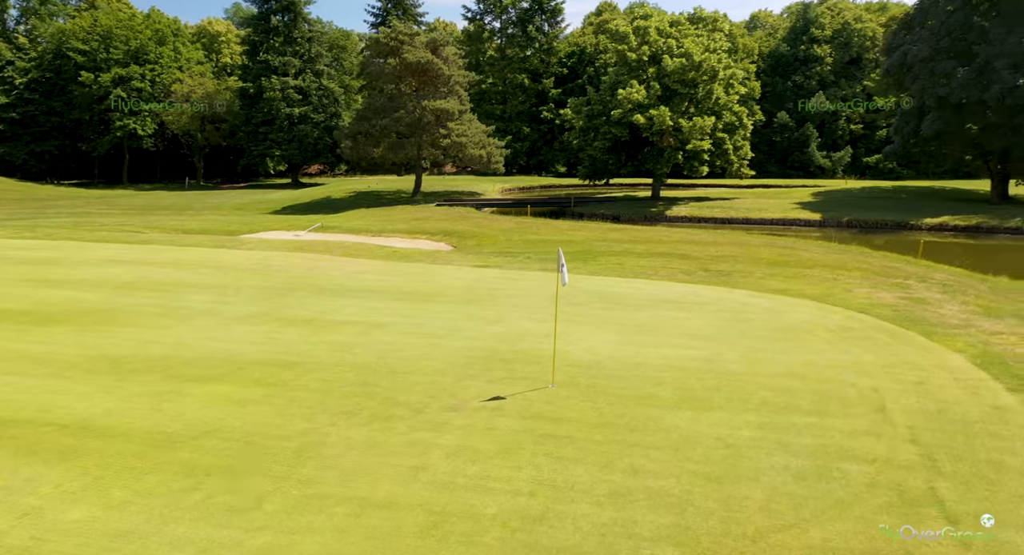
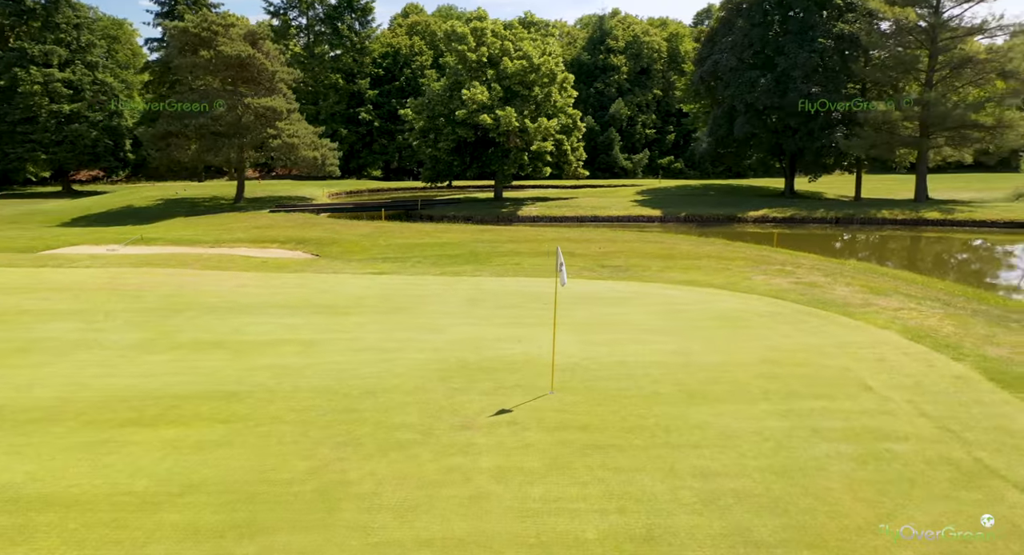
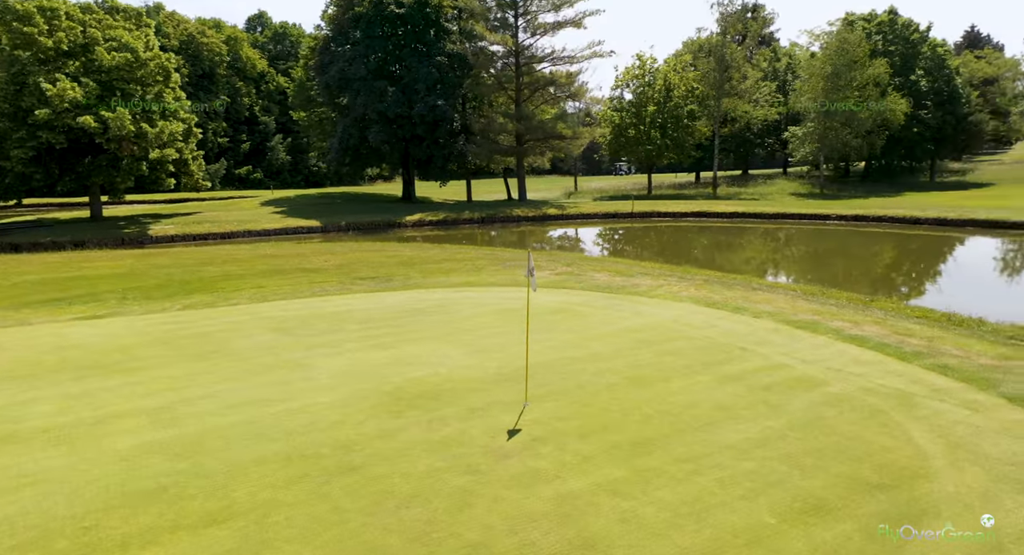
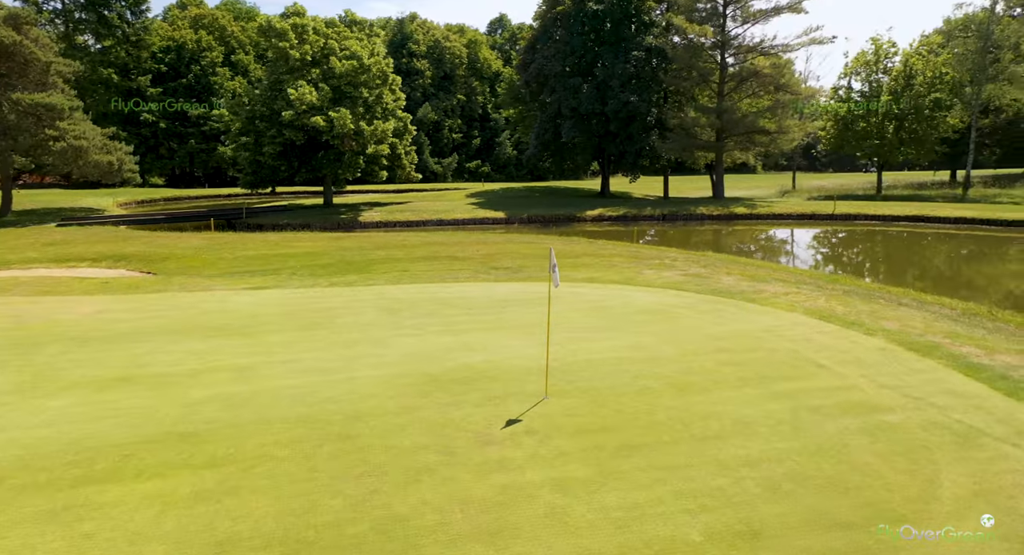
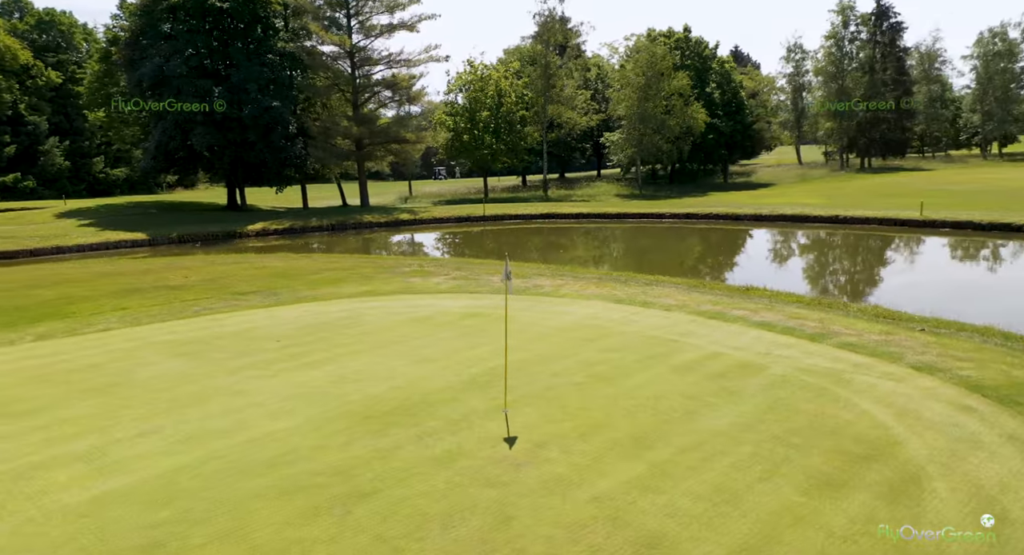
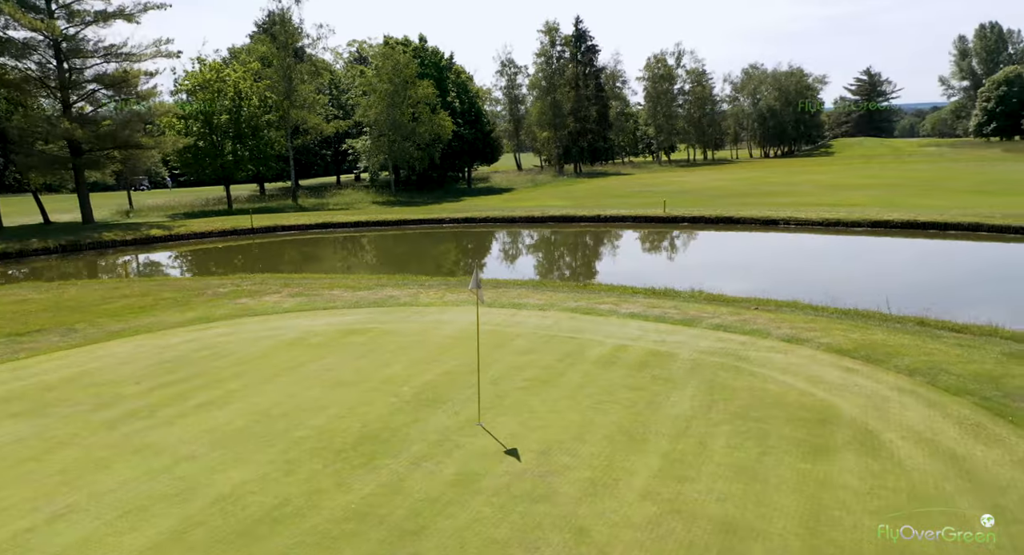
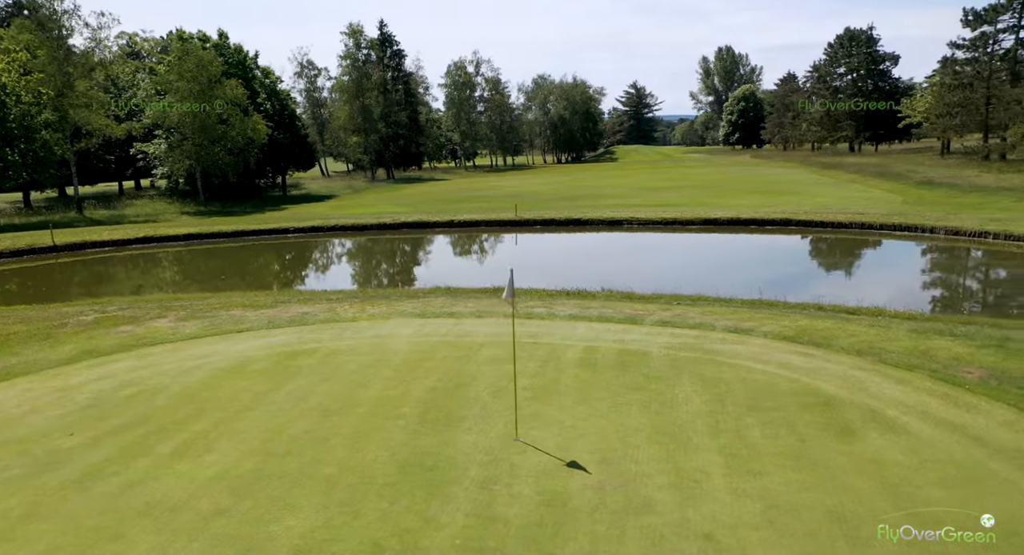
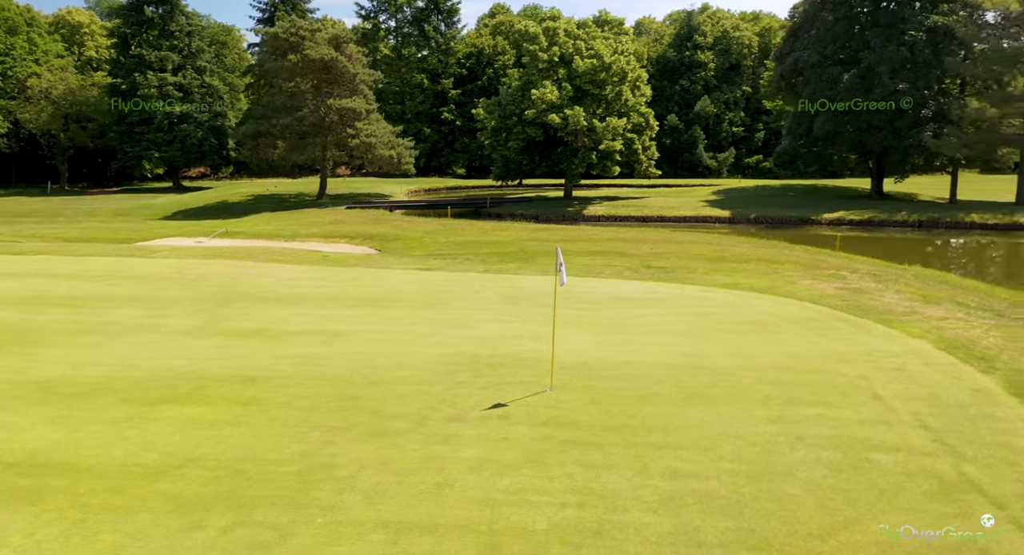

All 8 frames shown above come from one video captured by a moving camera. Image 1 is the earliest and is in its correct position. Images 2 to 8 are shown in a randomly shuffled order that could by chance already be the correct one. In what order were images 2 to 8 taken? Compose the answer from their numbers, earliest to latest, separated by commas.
8, 2, 4, 3, 5, 6, 7
